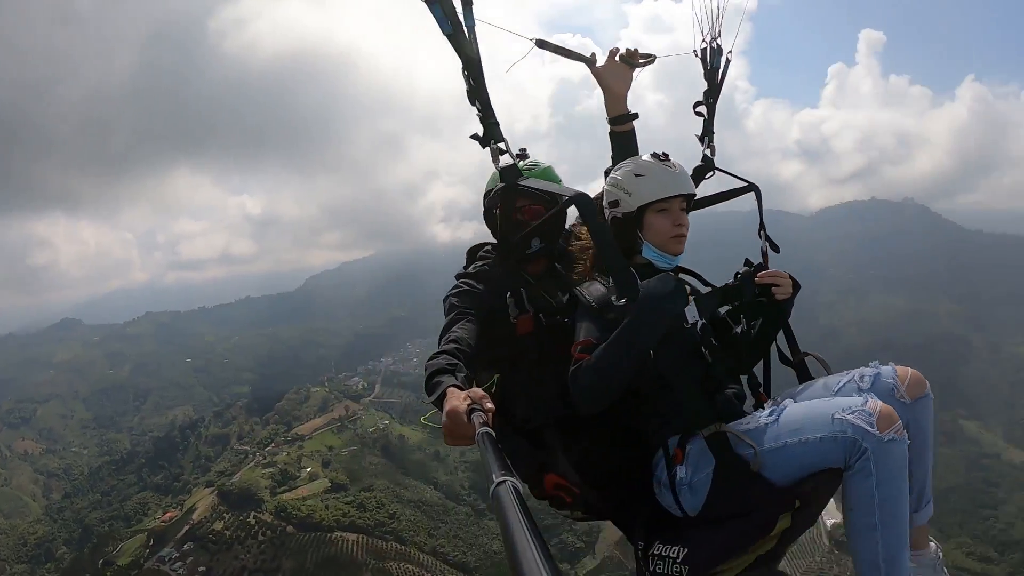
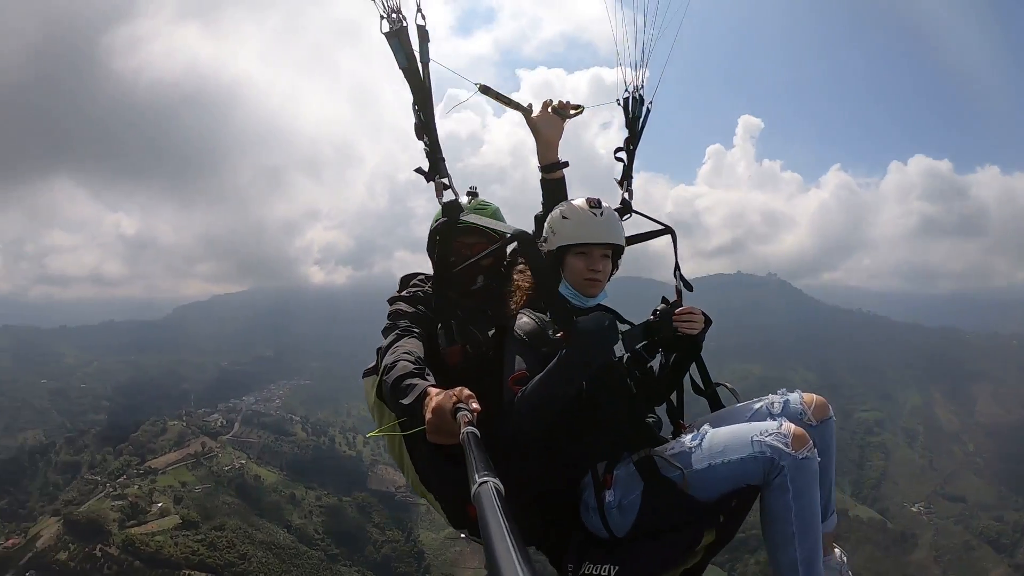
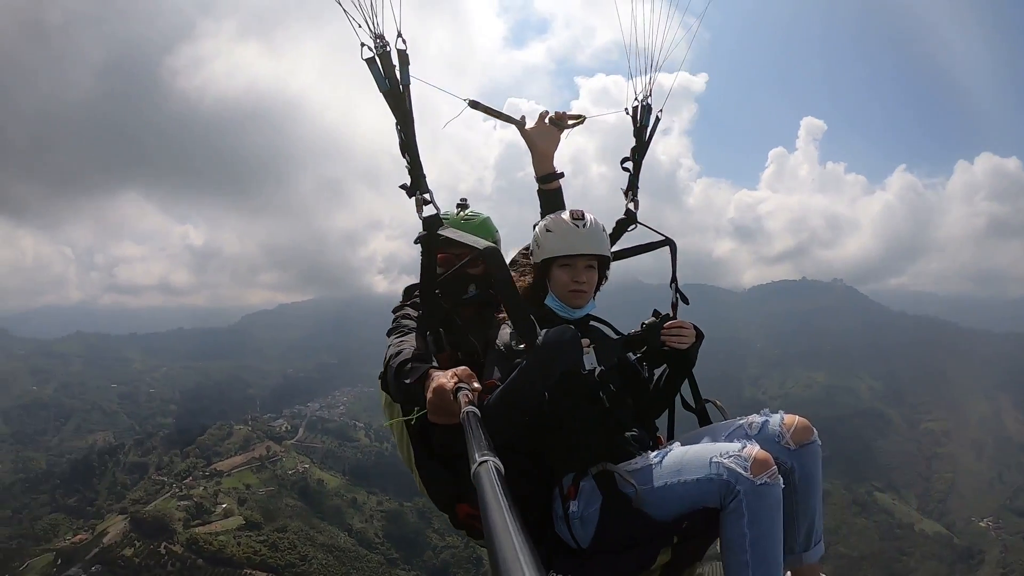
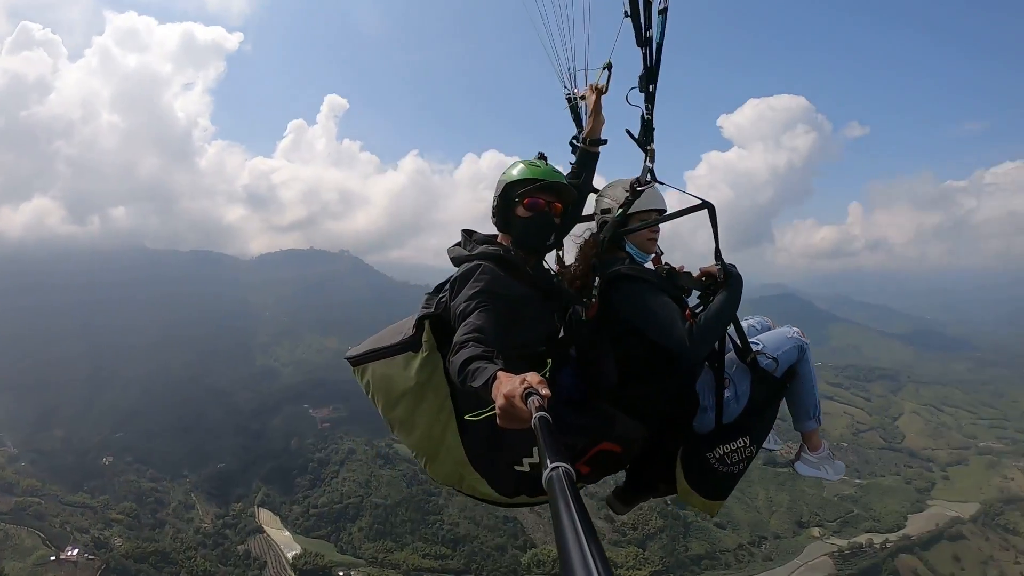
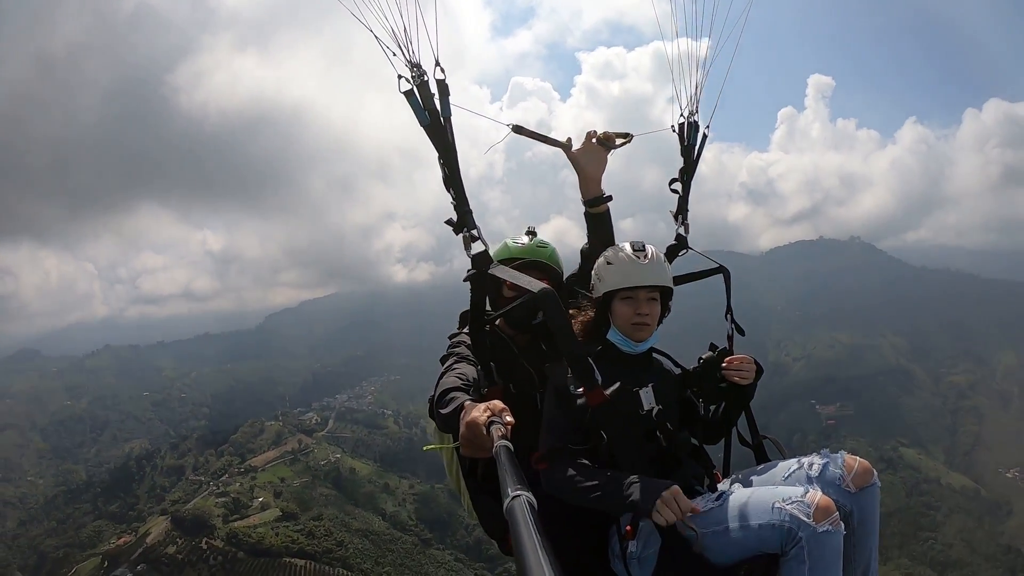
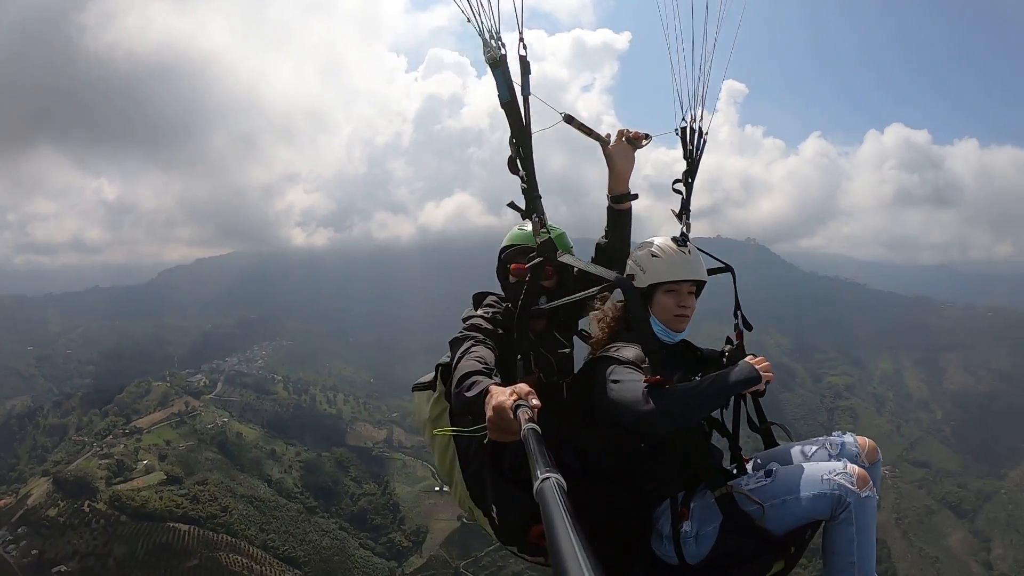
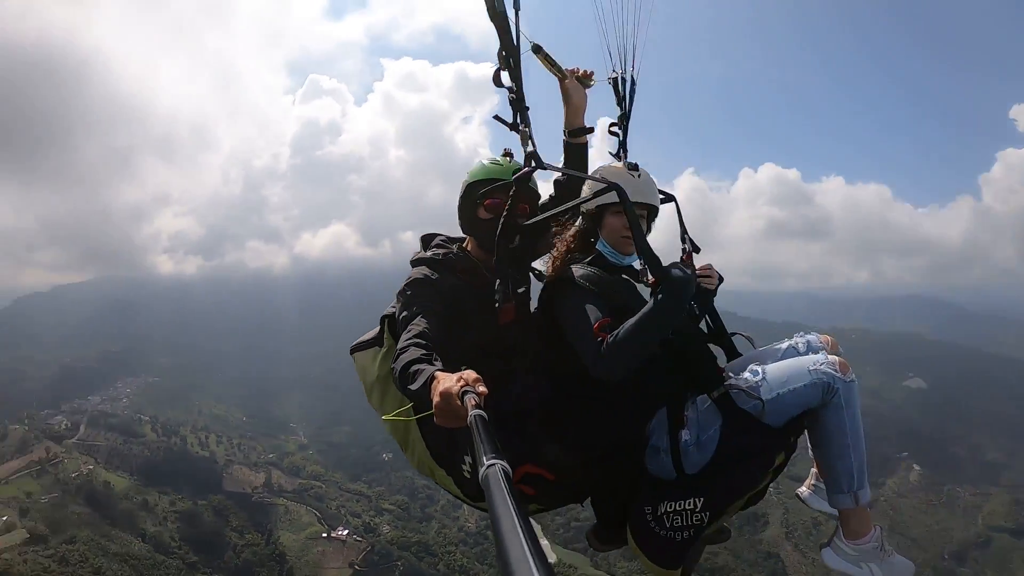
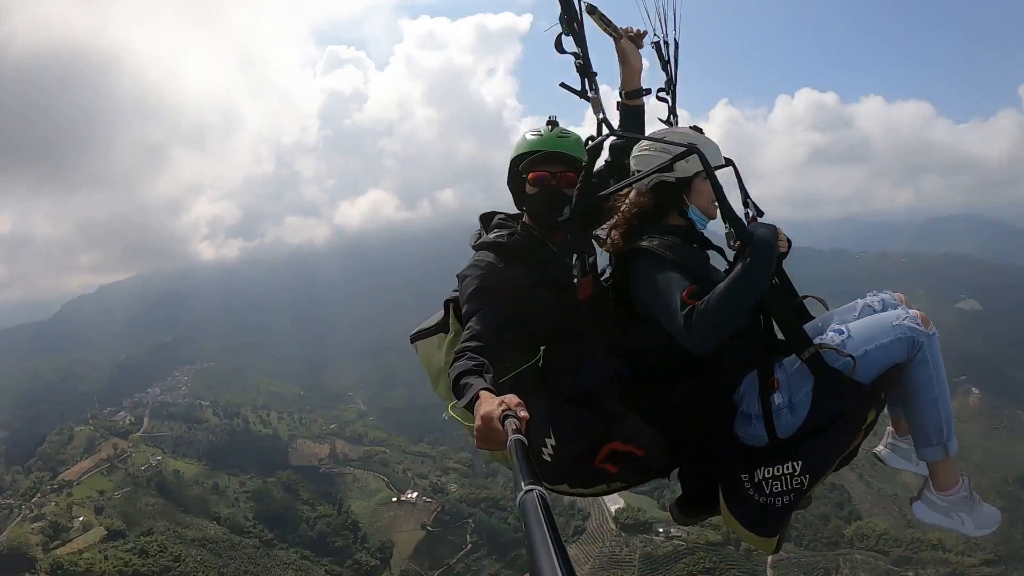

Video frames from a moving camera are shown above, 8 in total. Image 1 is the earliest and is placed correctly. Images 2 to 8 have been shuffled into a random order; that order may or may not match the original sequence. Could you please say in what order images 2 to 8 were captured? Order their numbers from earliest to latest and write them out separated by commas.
8, 4, 7, 2, 3, 5, 6
